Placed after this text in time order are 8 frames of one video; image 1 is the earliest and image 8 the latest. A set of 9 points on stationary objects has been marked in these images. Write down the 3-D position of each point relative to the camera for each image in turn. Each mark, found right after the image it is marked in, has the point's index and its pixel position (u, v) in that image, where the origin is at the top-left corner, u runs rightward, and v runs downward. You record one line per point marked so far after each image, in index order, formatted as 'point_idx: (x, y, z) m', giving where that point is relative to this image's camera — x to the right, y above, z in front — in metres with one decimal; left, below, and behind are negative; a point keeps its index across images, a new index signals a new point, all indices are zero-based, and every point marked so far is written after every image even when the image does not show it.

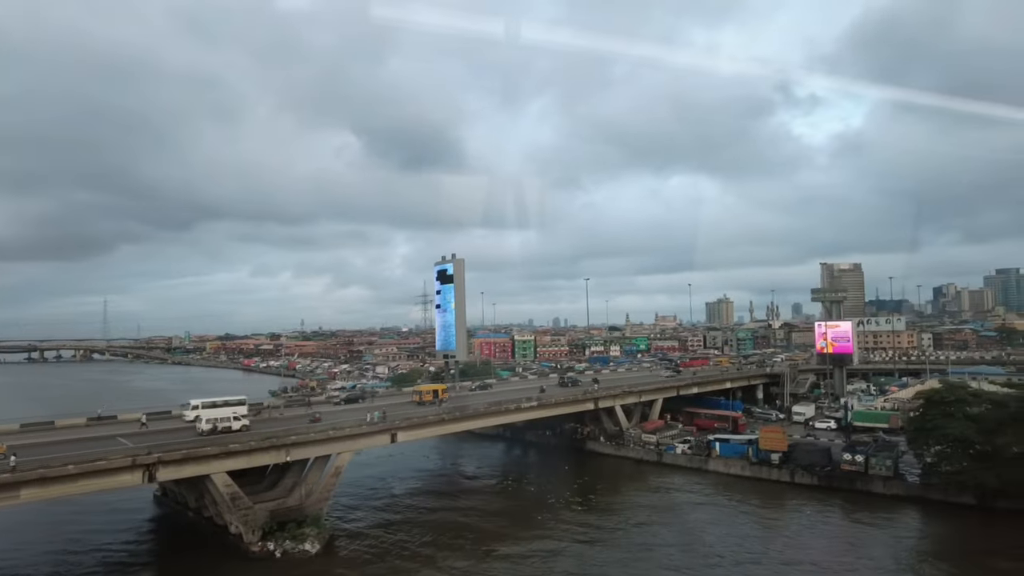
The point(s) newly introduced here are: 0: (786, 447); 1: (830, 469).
0: (+7.1, -4.1, +17.8) m
1: (+7.8, -4.5, +16.8) m
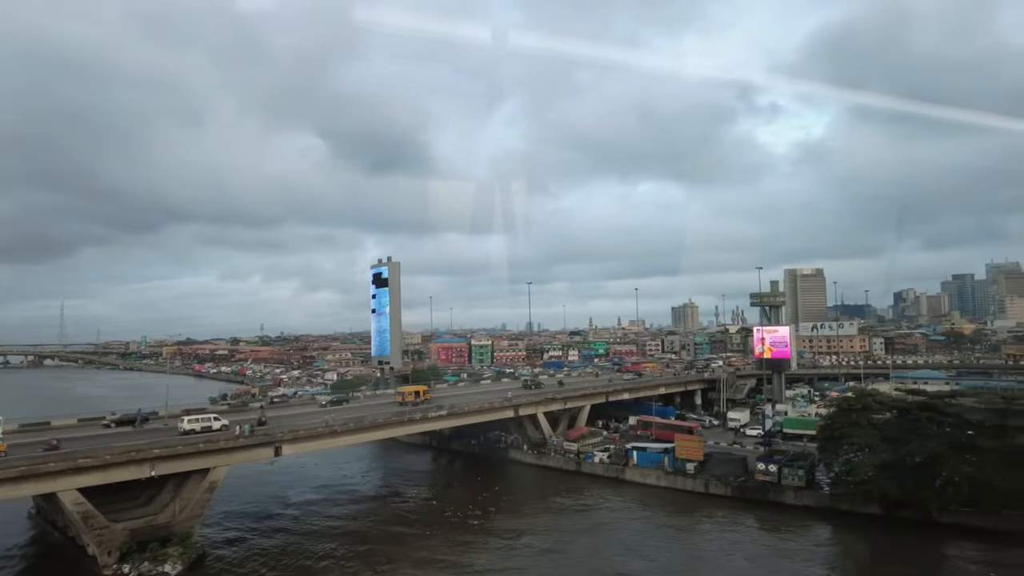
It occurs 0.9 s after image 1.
0: (+4.8, -4.3, +17.4) m
1: (+5.5, -4.6, +16.4) m
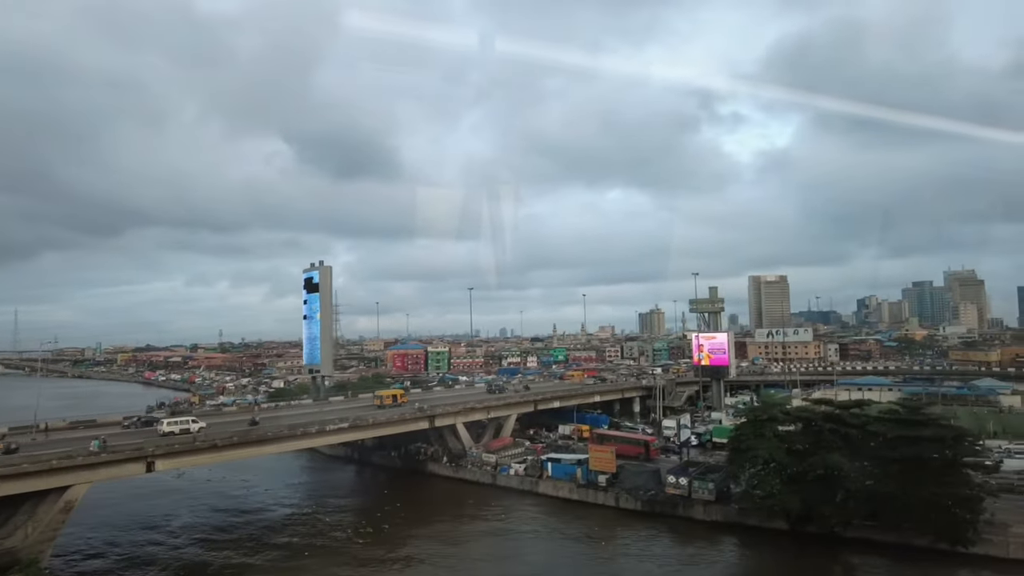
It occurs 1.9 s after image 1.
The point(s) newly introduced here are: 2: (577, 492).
0: (+2.5, -4.4, +16.7) m
1: (+3.3, -4.7, +15.7) m
2: (+1.6, -5.0, +16.8) m
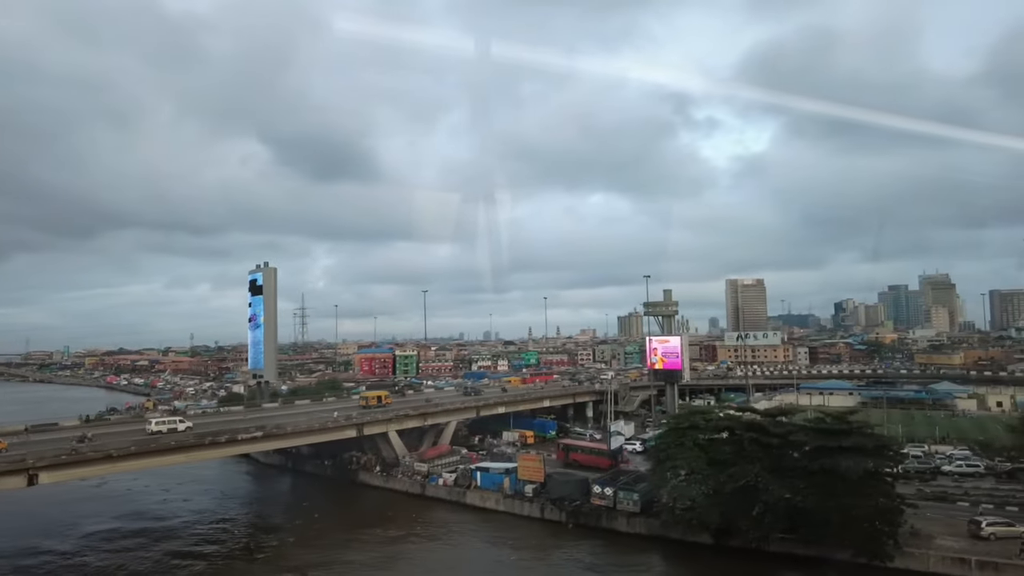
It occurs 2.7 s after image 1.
0: (+0.7, -4.4, +16.0) m
1: (+1.5, -4.8, +15.1) m
2: (-0.2, -5.0, +16.1) m
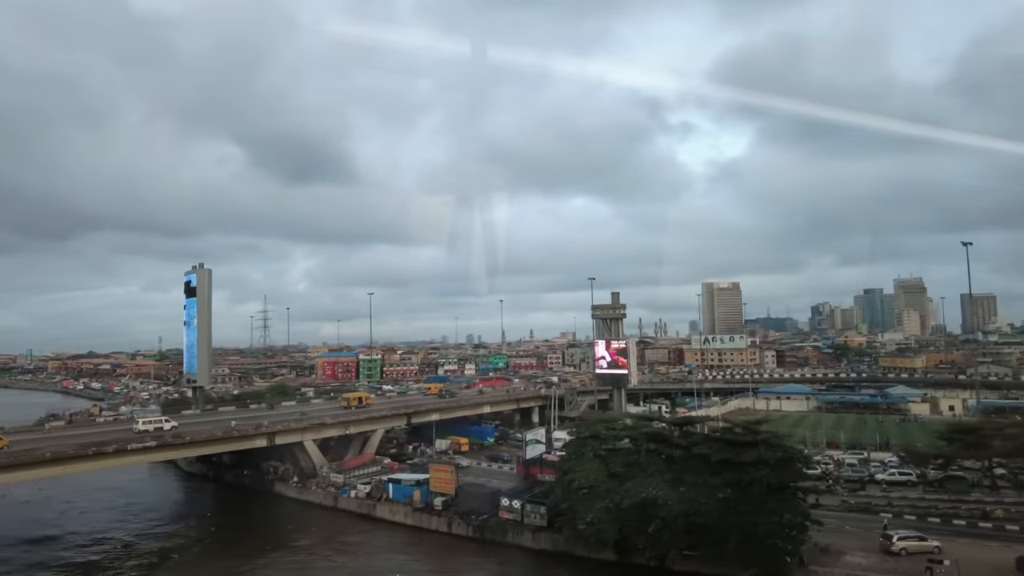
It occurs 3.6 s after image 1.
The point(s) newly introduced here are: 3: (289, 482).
0: (-1.3, -4.5, +15.2) m
1: (-0.5, -4.8, +14.3) m
2: (-2.2, -5.1, +15.3) m
3: (-6.2, -5.4, +19.0) m
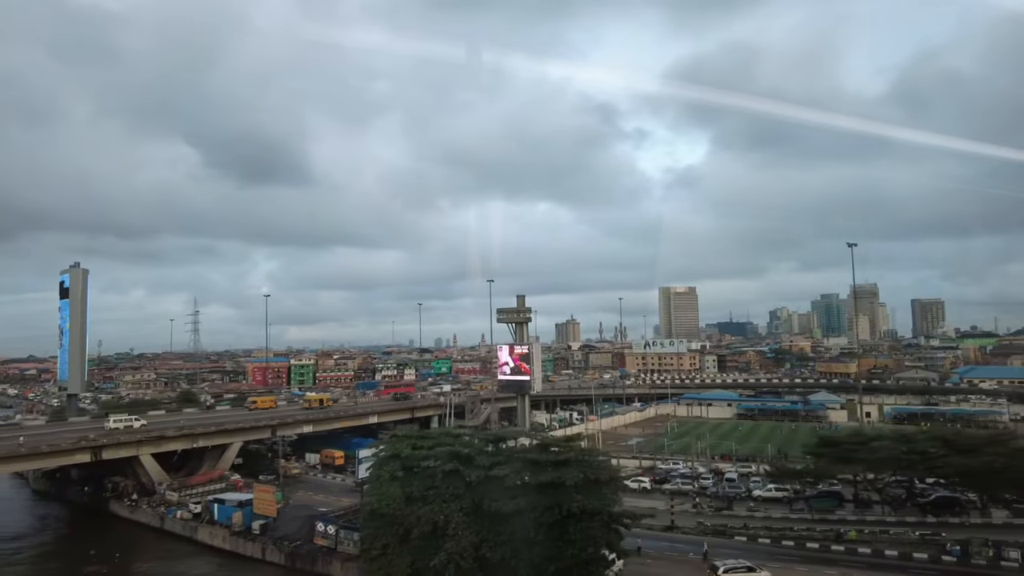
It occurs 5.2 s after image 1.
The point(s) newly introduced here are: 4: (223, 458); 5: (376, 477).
0: (-4.8, -4.5, +13.7) m
1: (-3.9, -4.8, +12.8) m
2: (-5.7, -5.1, +13.8) m
3: (-9.8, -5.4, +17.3) m
4: (-8.2, -4.9, +19.6) m
5: (-2.1, -3.1, +11.1) m
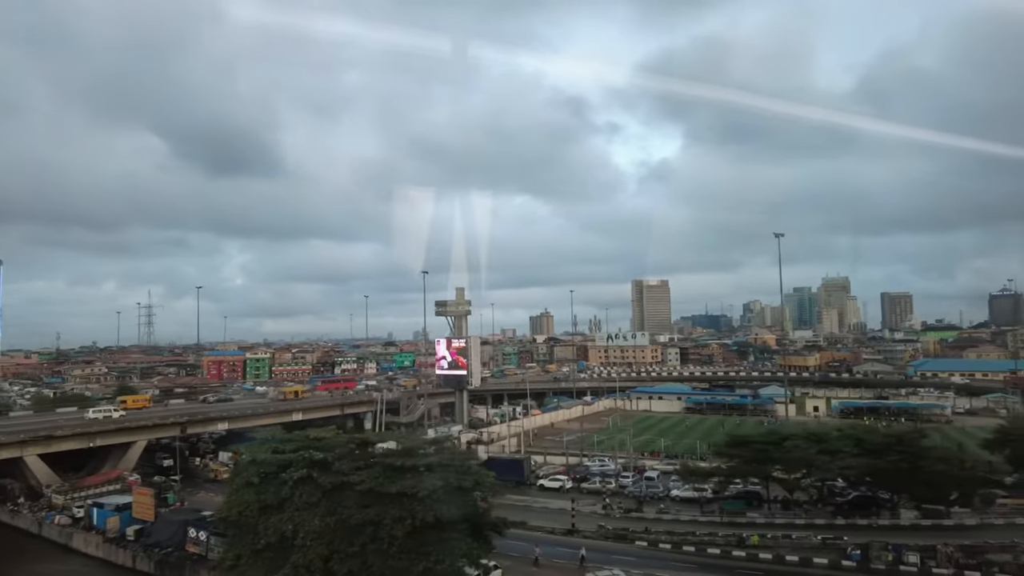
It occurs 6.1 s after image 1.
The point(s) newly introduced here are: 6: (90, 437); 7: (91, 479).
0: (-6.8, -4.3, +12.8) m
1: (-5.9, -4.6, +12.0) m
2: (-7.7, -4.9, +12.8) m
3: (-11.9, -5.1, +16.2) m
4: (-10.4, -4.6, +18.6) m
5: (-4.1, -2.9, +10.3) m
6: (-10.6, -3.8, +17.5) m
7: (-10.3, -4.7, +16.9) m
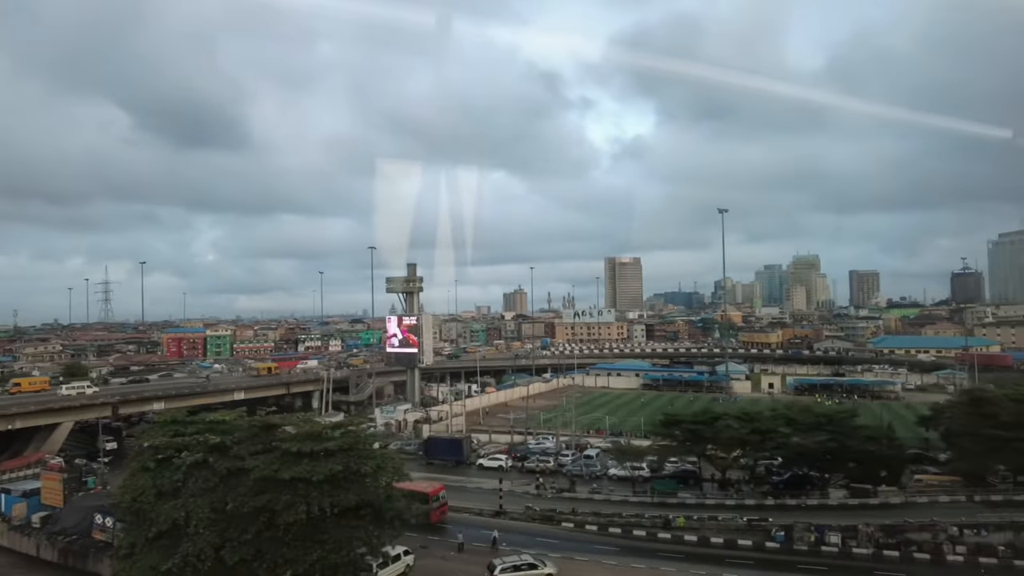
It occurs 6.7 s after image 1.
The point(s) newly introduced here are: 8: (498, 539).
0: (-8.1, -3.9, +12.3) m
1: (-7.2, -4.2, +11.4) m
2: (-9.0, -4.5, +12.3) m
3: (-13.4, -4.6, +15.5) m
4: (-11.9, -4.0, +17.9) m
5: (-5.3, -2.6, +9.8) m
6: (-12.1, -3.2, +16.8) m
7: (-11.8, -4.1, +16.3) m
8: (-0.2, -3.9, +10.7) m
